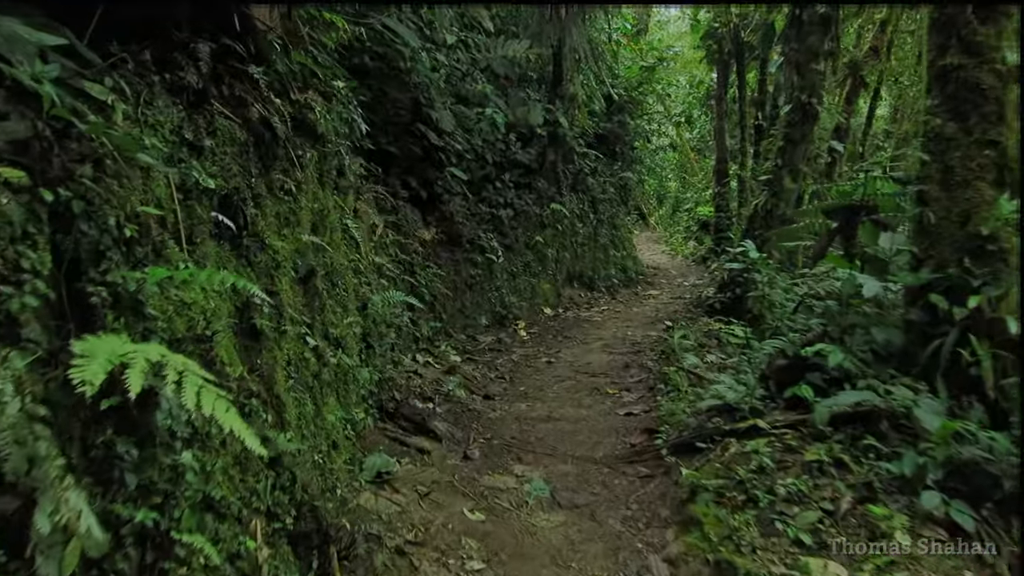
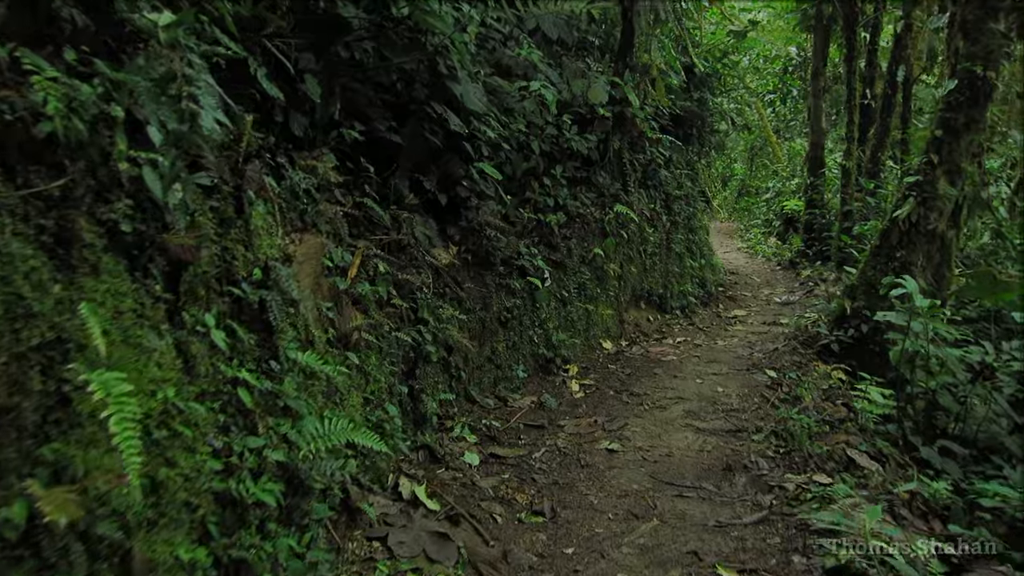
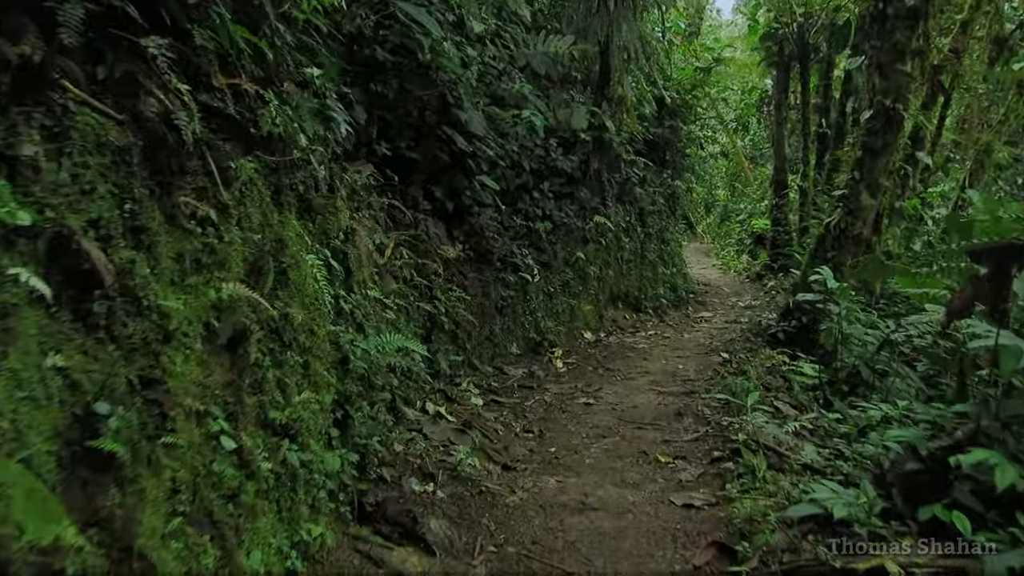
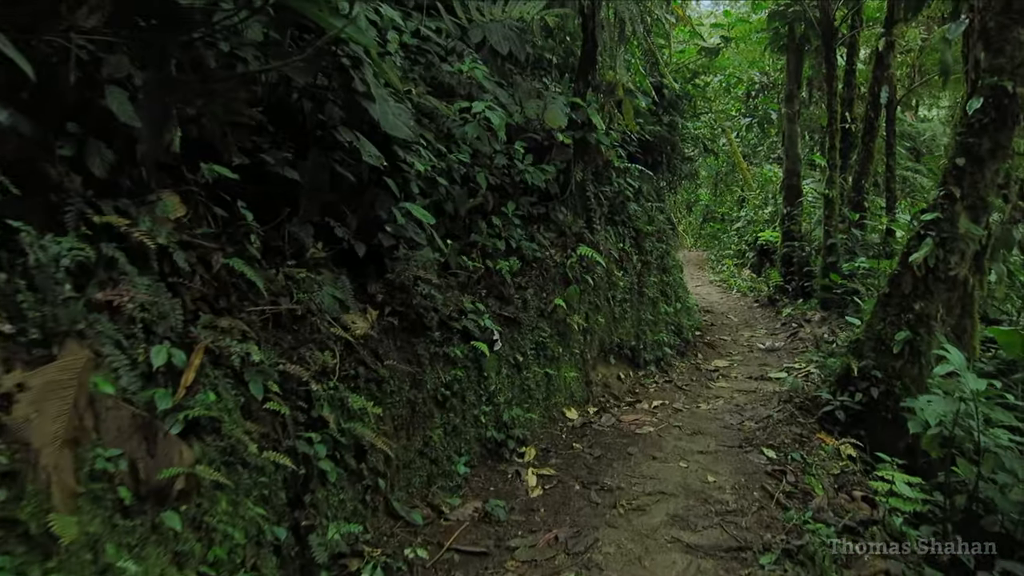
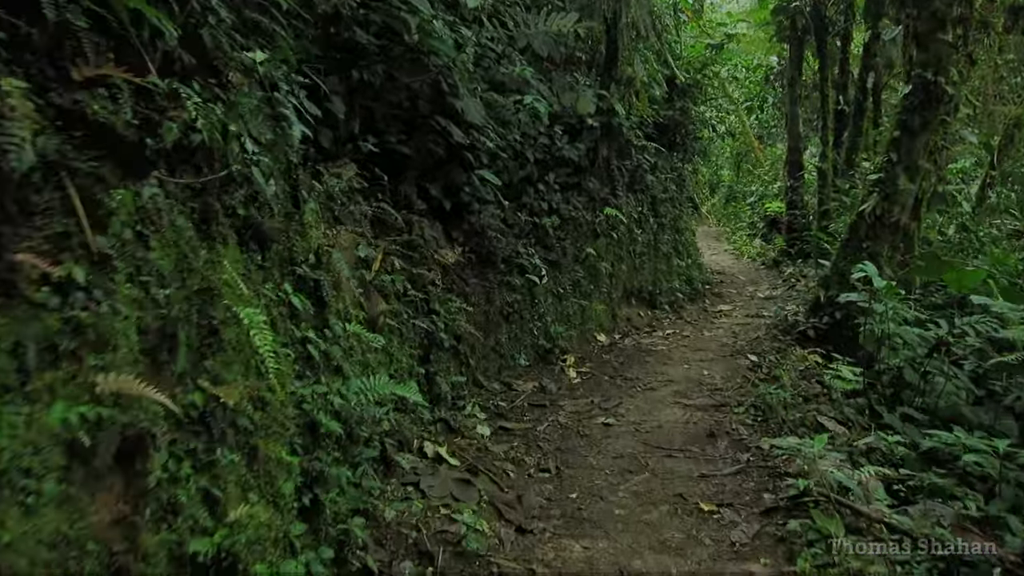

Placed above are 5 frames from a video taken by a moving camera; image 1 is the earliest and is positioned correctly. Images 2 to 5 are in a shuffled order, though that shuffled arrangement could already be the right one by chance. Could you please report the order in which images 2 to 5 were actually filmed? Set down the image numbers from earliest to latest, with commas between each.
3, 5, 2, 4
